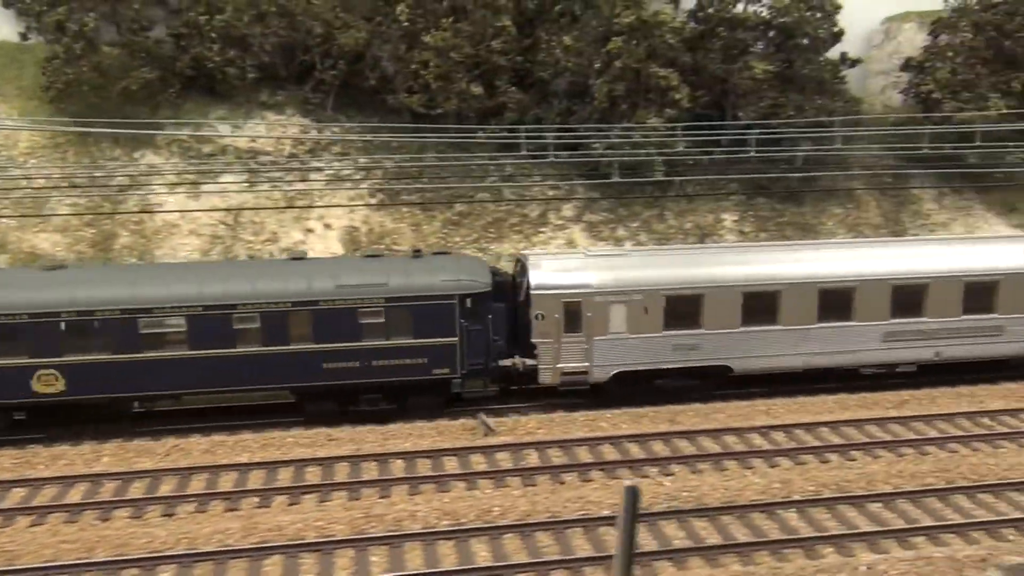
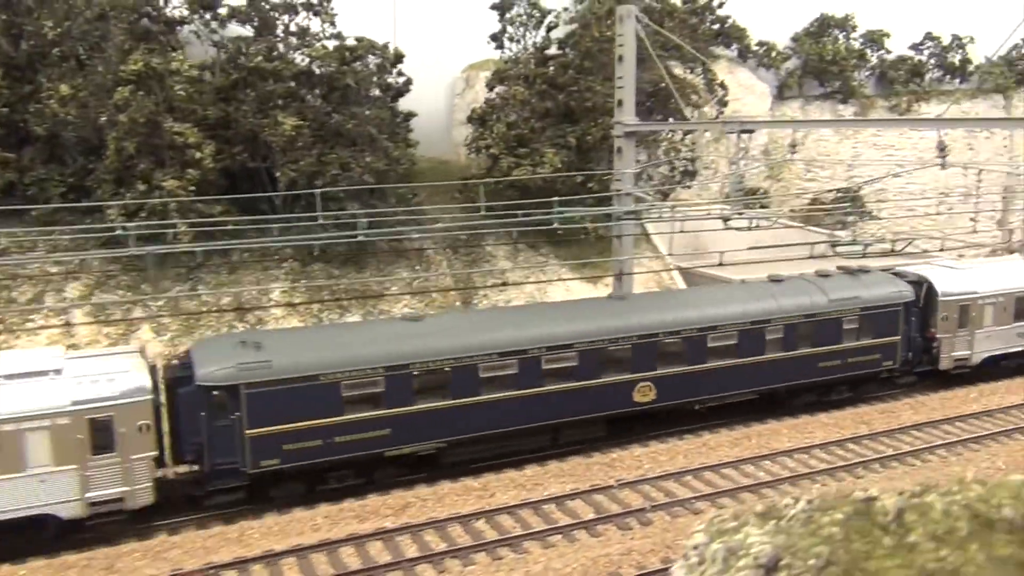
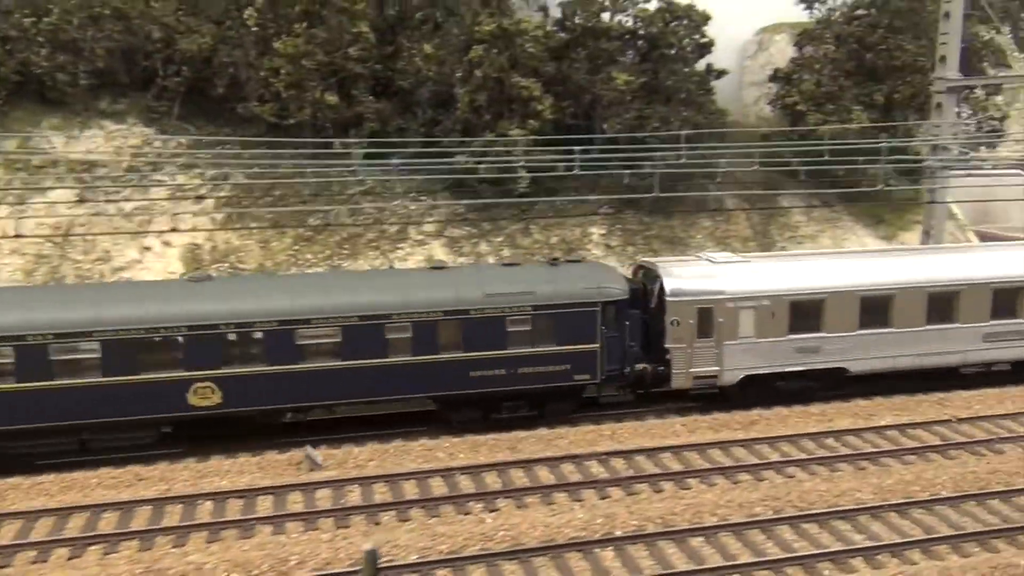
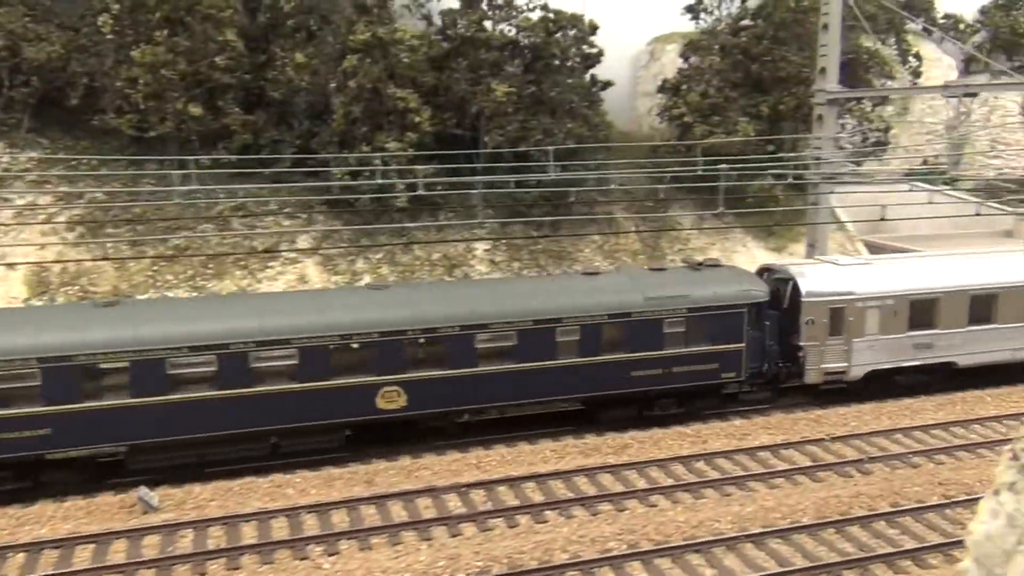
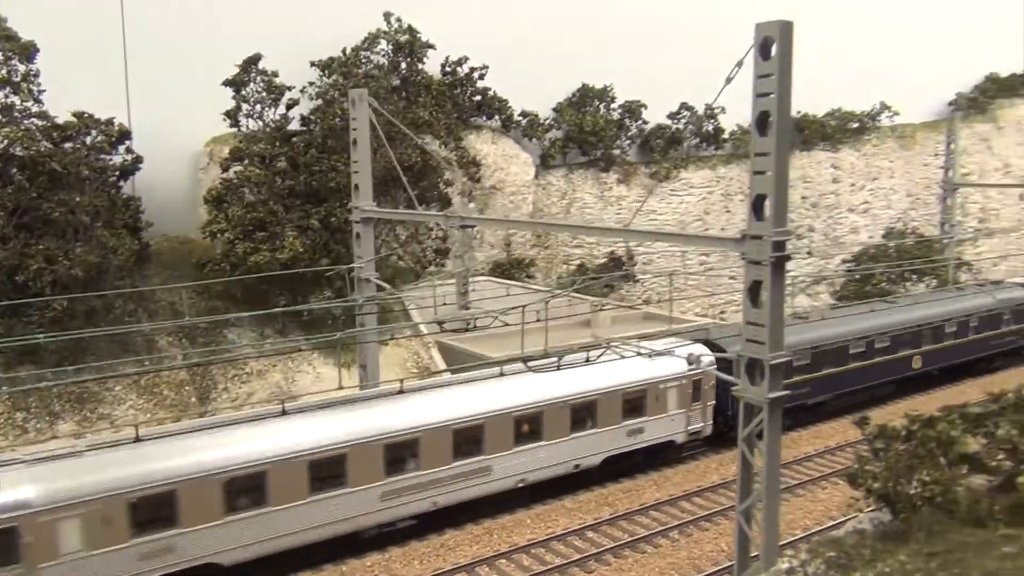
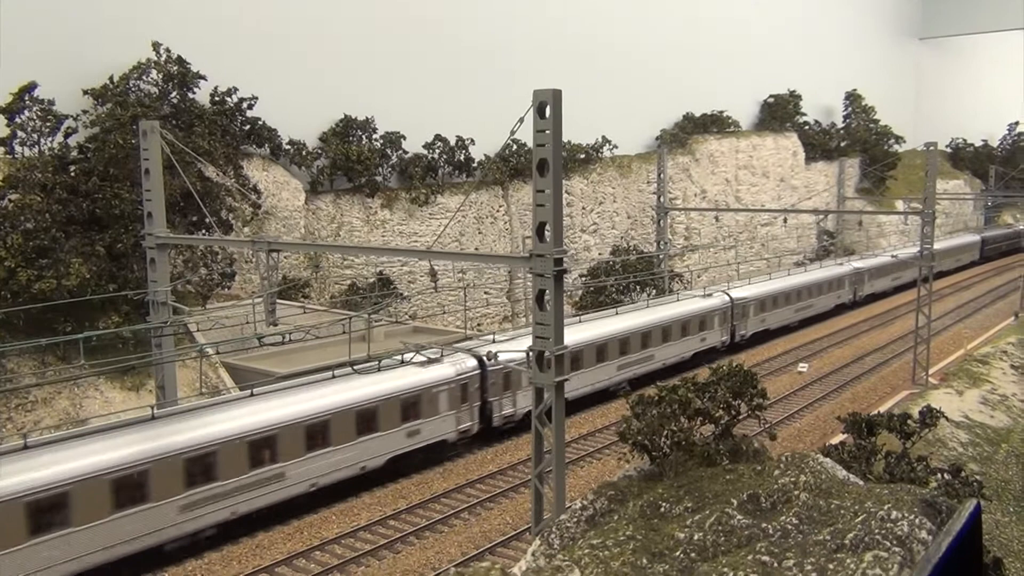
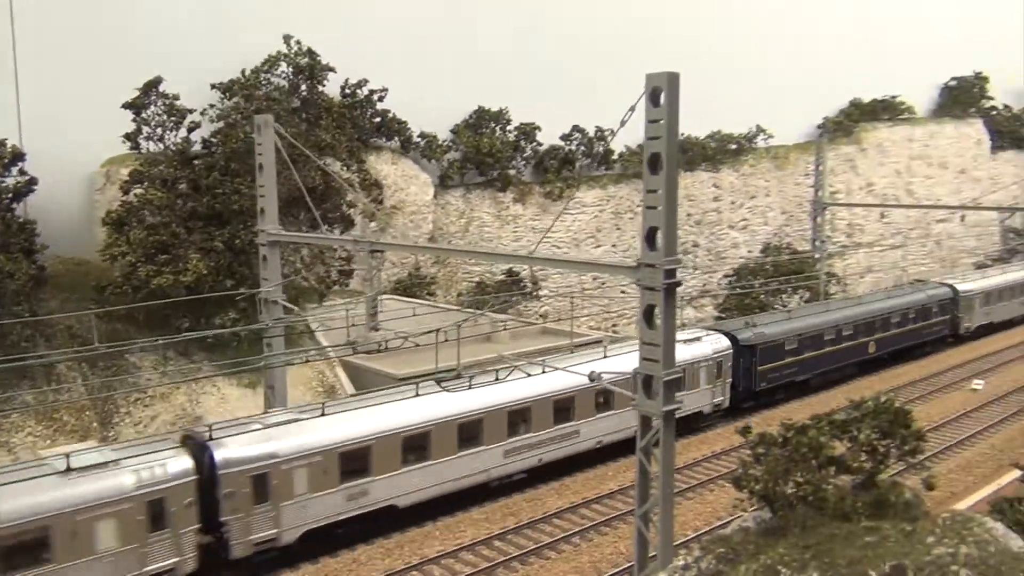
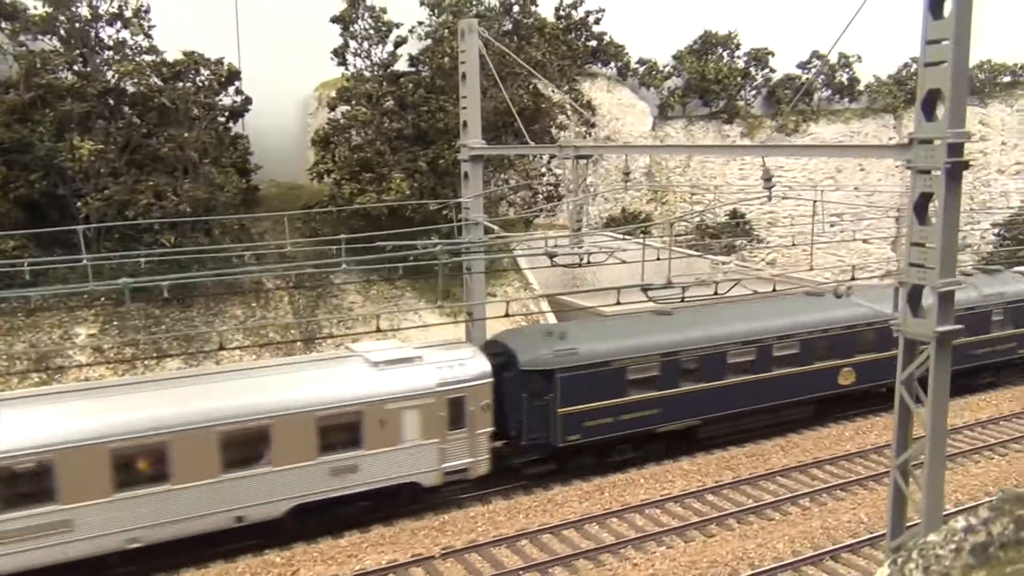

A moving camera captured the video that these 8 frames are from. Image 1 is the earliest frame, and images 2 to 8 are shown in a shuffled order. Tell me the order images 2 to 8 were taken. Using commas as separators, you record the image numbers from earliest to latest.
3, 4, 2, 8, 5, 7, 6
